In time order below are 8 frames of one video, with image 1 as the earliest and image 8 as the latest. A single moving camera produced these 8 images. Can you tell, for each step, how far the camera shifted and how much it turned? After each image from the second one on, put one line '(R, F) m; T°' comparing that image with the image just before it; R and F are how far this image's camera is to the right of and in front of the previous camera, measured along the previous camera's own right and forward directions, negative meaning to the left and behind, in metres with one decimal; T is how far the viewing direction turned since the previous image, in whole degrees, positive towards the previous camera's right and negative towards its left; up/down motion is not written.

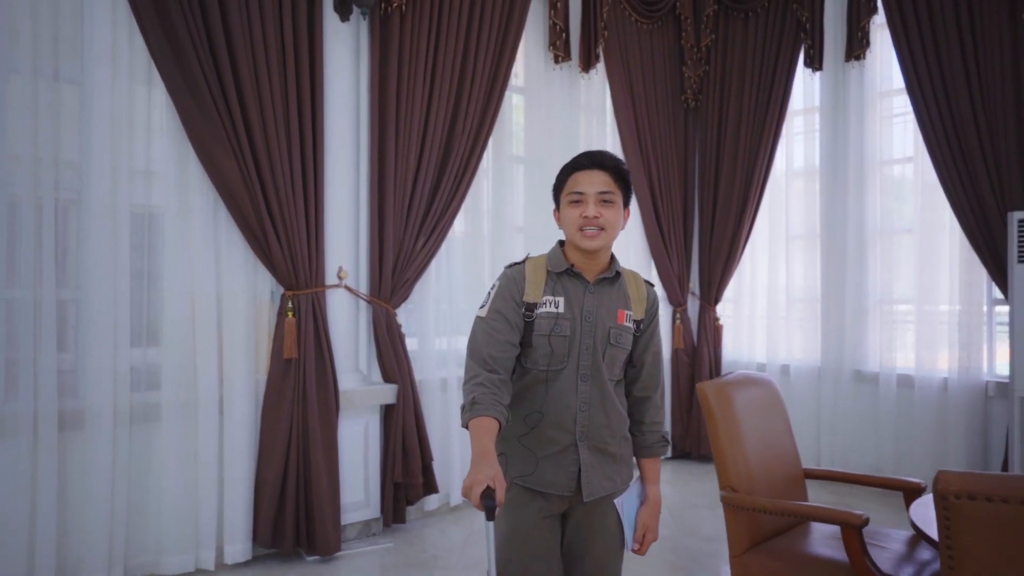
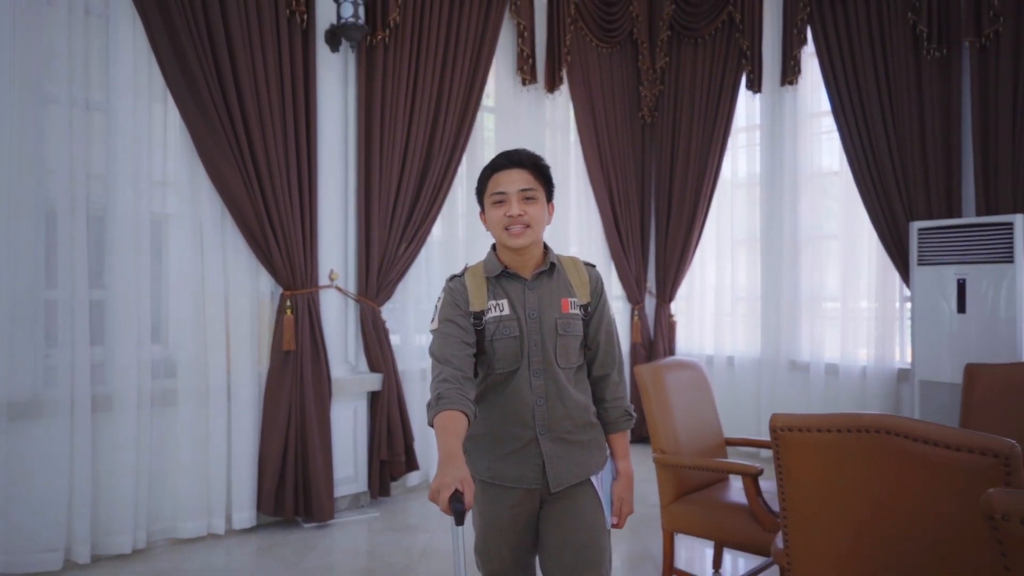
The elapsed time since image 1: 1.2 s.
(0.0, -0.4) m; +2°
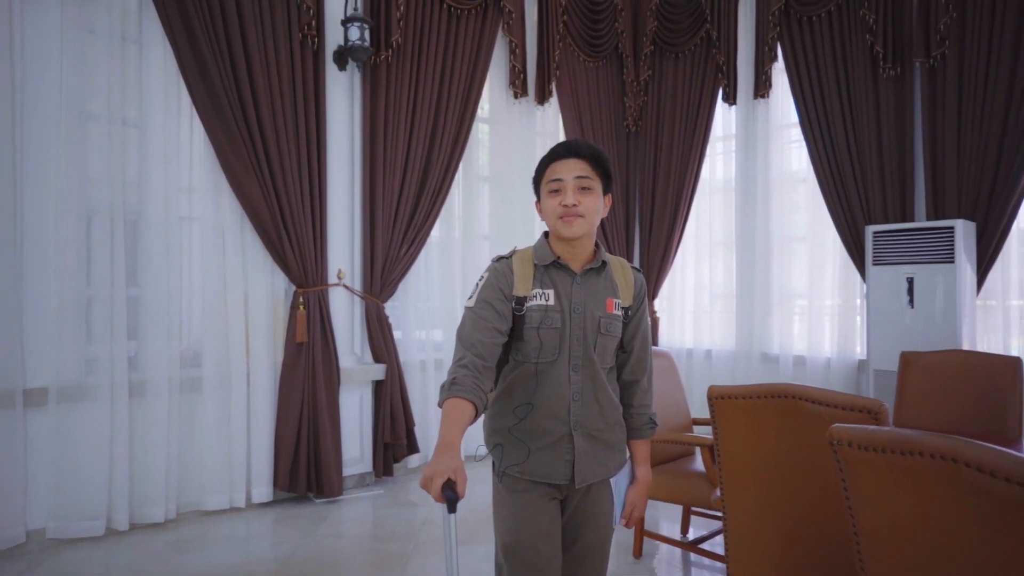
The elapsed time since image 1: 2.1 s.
(0.0, -0.3) m; 0°
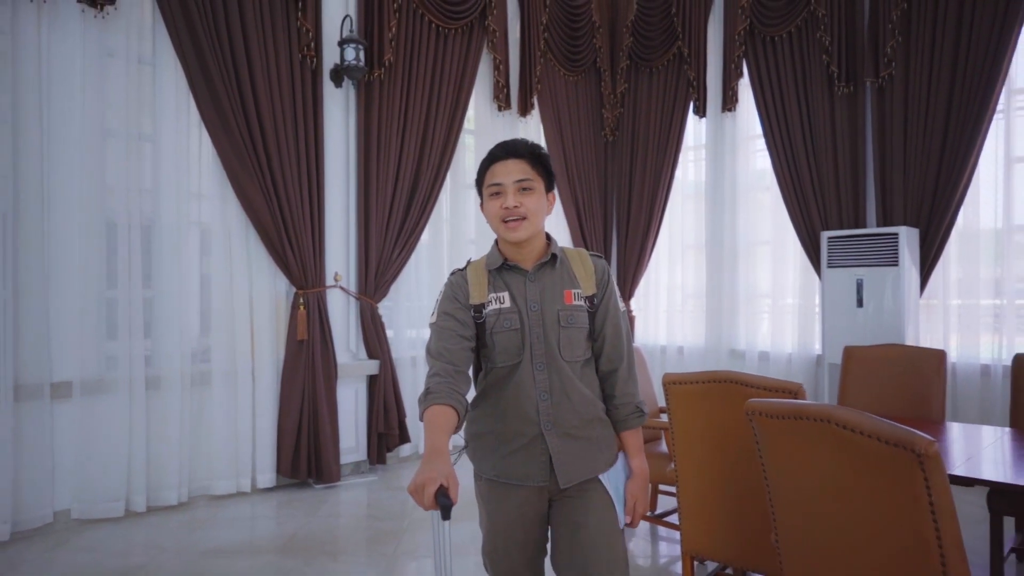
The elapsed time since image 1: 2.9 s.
(0.0, -0.3) m; +1°
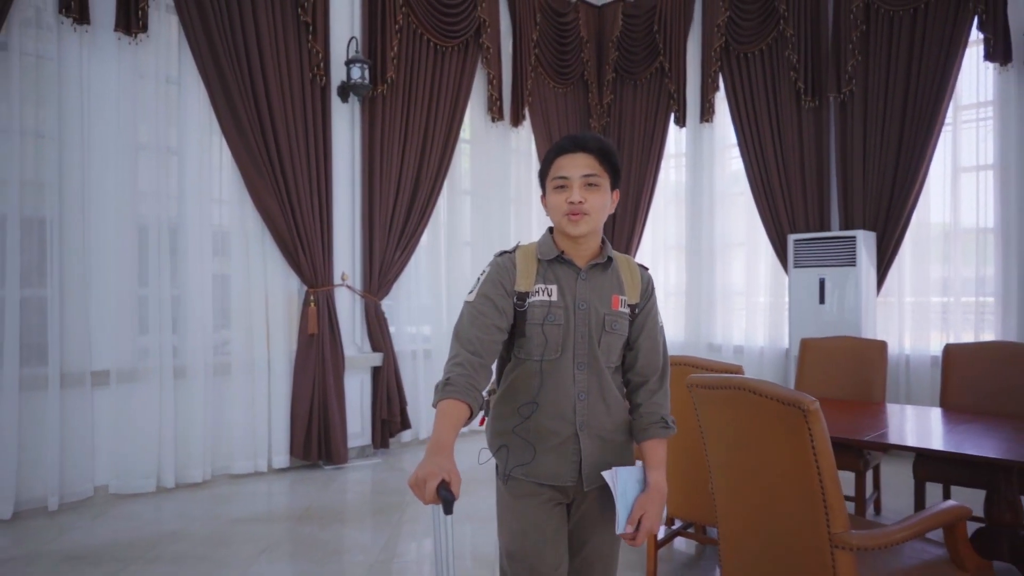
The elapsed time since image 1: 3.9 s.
(0.0, -0.3) m; 0°
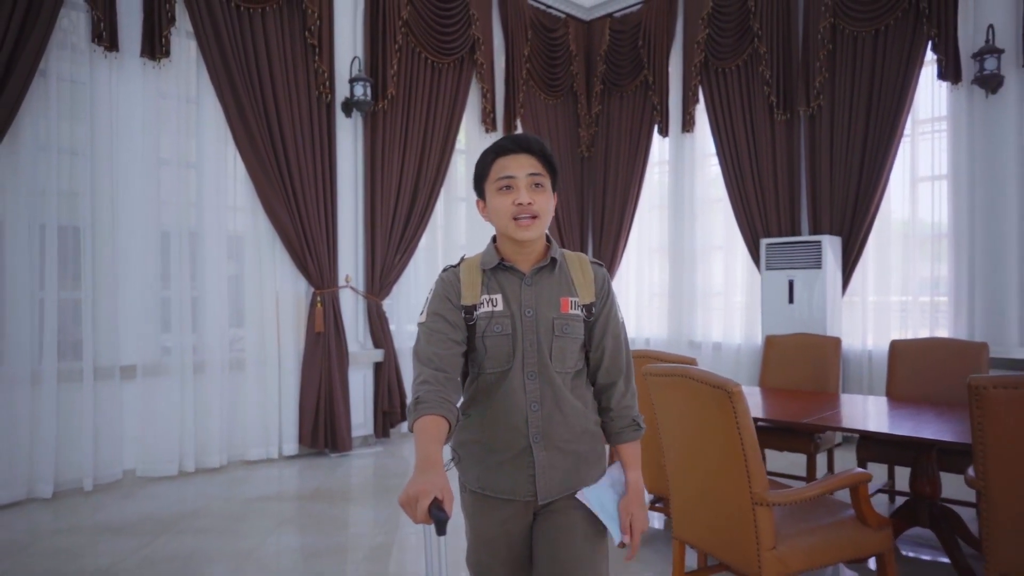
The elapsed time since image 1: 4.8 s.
(0.0, -0.3) m; 0°
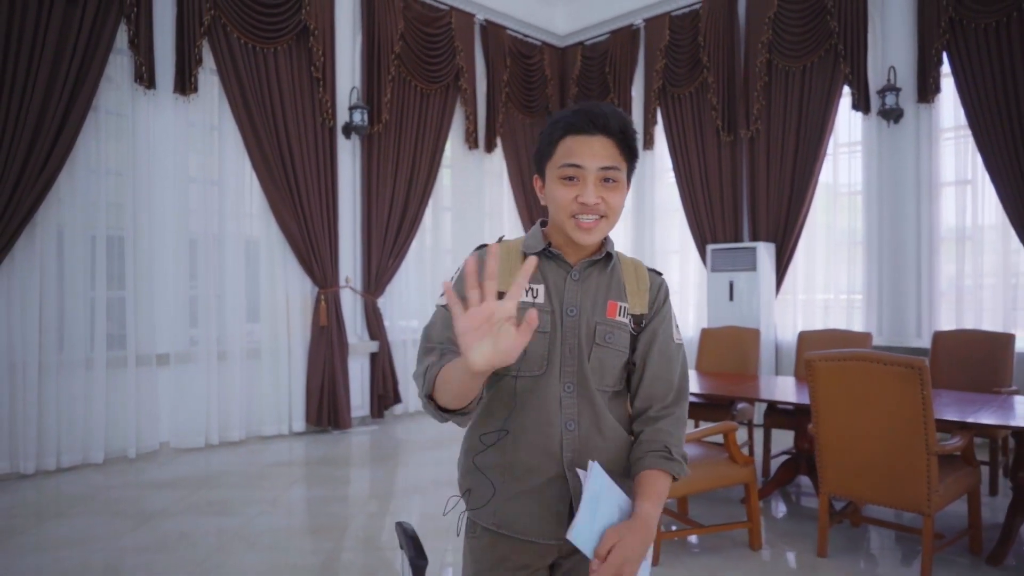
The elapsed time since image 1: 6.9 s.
(+0.1, -0.7) m; +1°
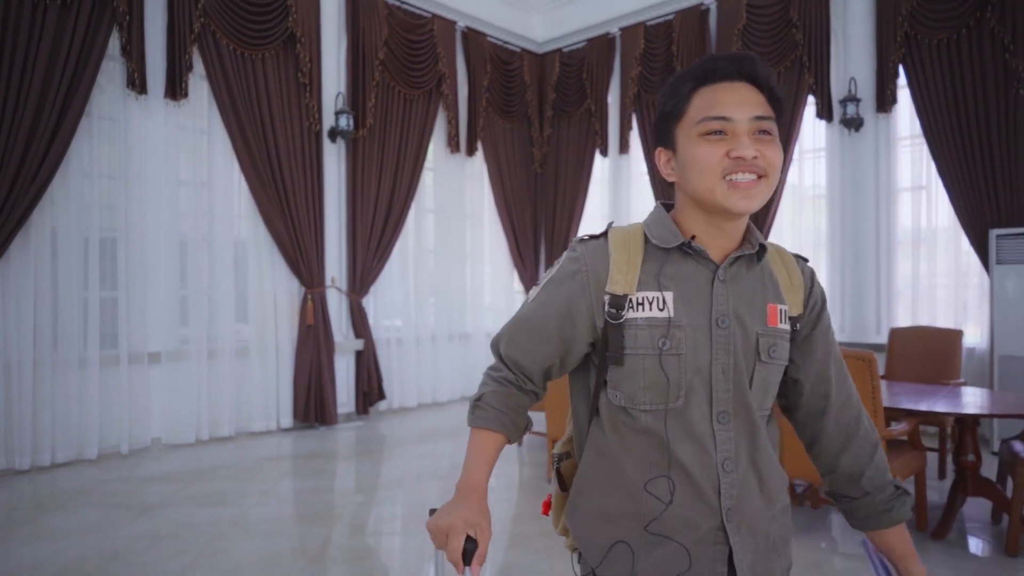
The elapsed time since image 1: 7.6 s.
(0.0, -0.2) m; +2°
